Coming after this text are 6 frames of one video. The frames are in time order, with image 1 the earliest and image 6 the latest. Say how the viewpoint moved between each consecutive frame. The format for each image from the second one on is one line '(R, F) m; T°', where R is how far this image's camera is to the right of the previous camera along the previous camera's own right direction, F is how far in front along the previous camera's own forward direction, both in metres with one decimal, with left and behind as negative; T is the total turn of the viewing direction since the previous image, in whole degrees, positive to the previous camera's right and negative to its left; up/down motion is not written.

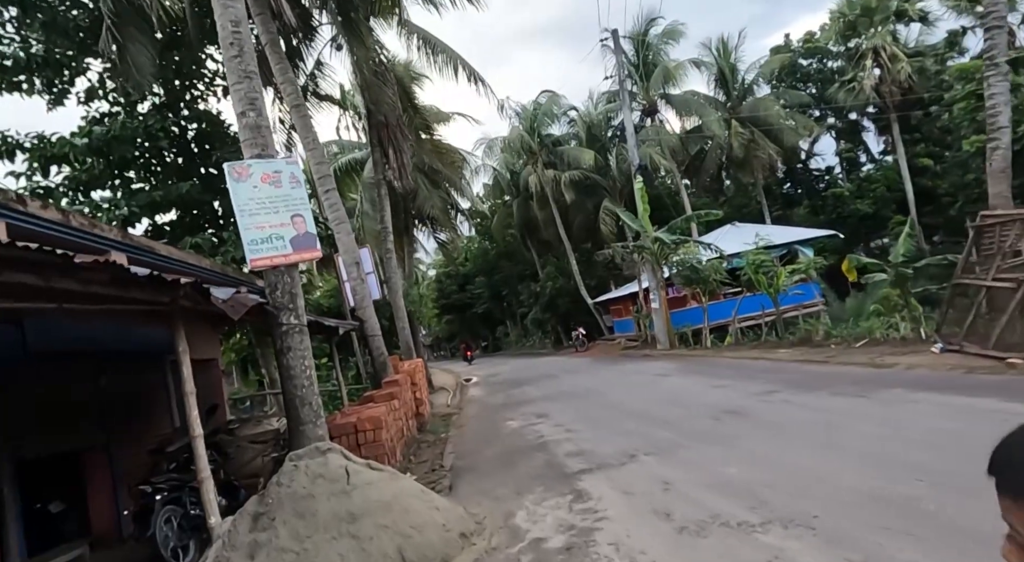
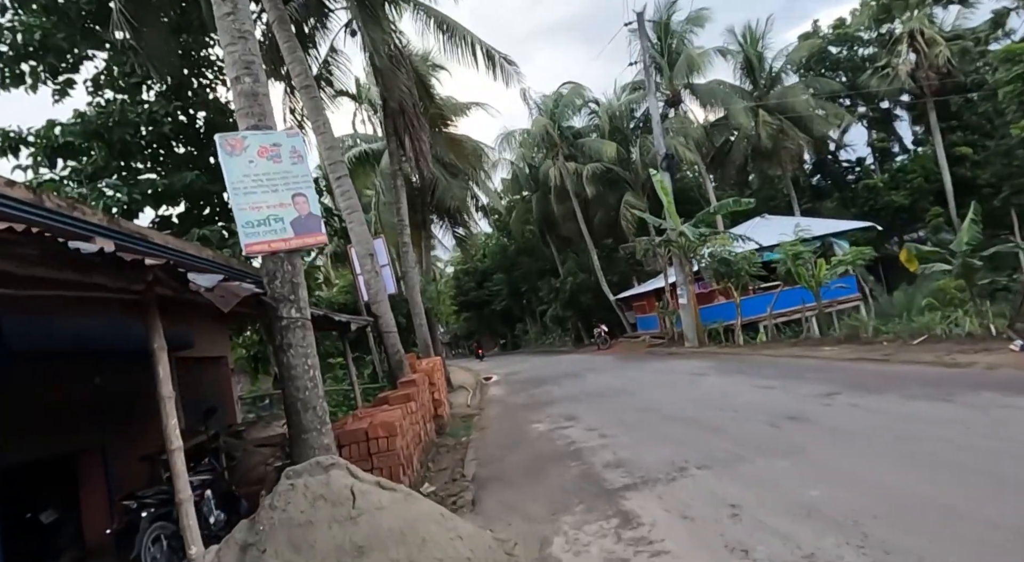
(-0.1, +0.7) m; -2°
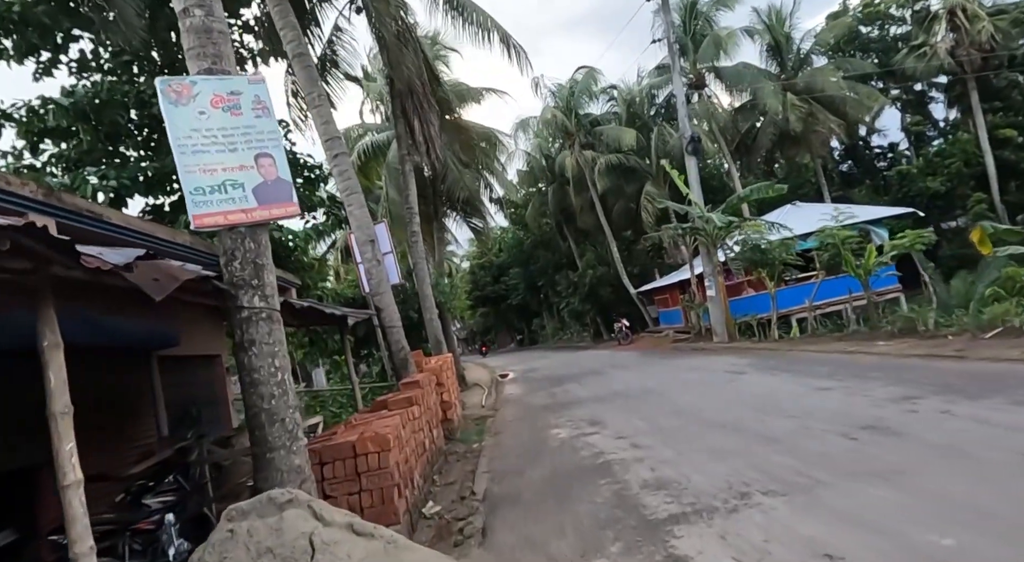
(0.0, +1.0) m; -1°
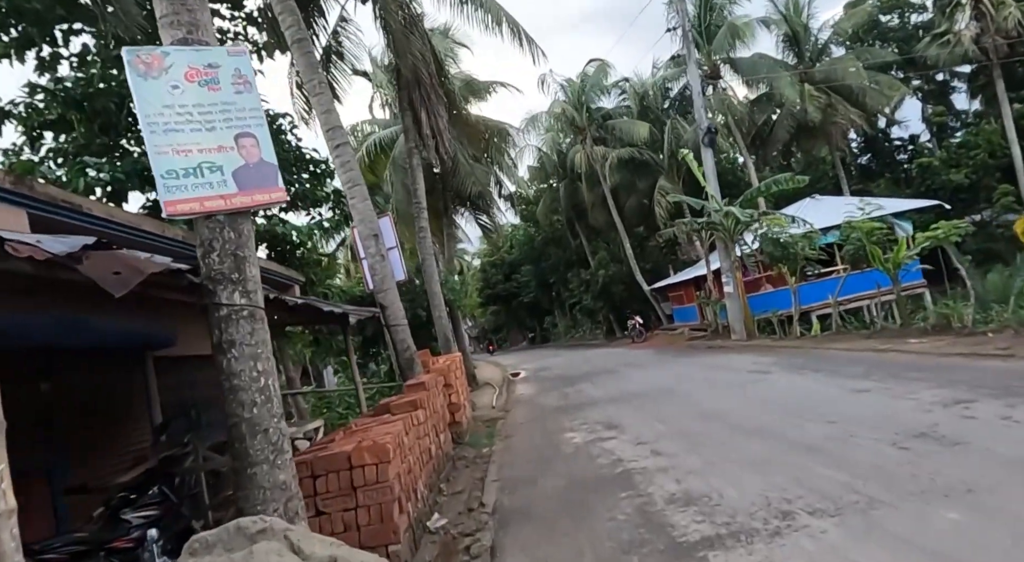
(0.0, +0.5) m; -1°
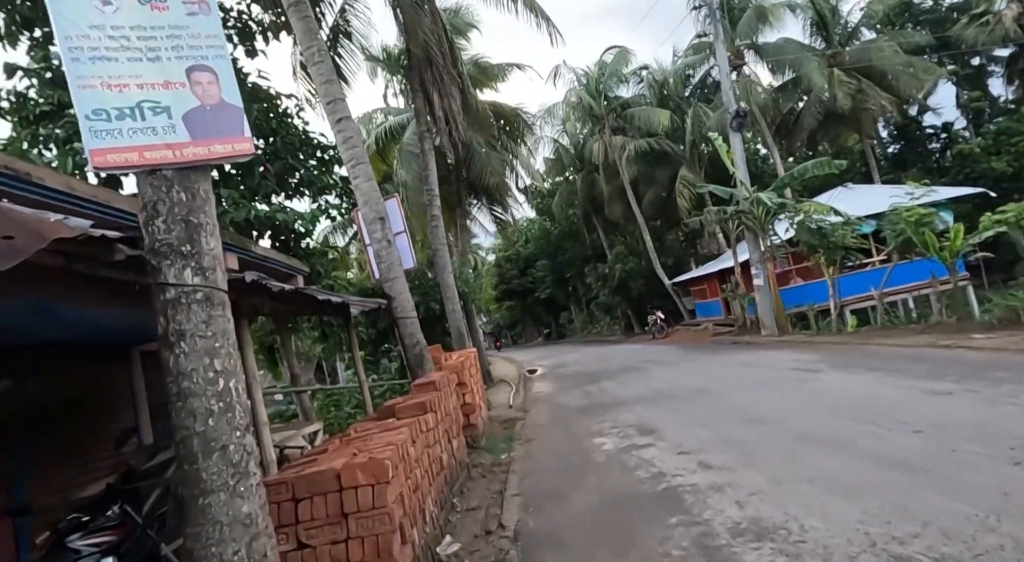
(-0.1, +0.8) m; -1°
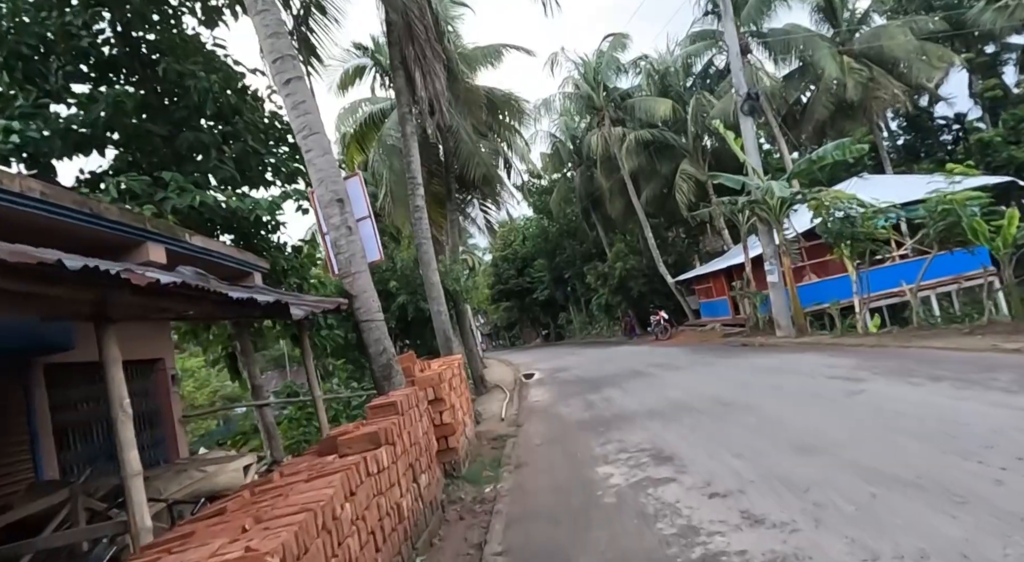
(+0.1, +1.4) m; 0°
